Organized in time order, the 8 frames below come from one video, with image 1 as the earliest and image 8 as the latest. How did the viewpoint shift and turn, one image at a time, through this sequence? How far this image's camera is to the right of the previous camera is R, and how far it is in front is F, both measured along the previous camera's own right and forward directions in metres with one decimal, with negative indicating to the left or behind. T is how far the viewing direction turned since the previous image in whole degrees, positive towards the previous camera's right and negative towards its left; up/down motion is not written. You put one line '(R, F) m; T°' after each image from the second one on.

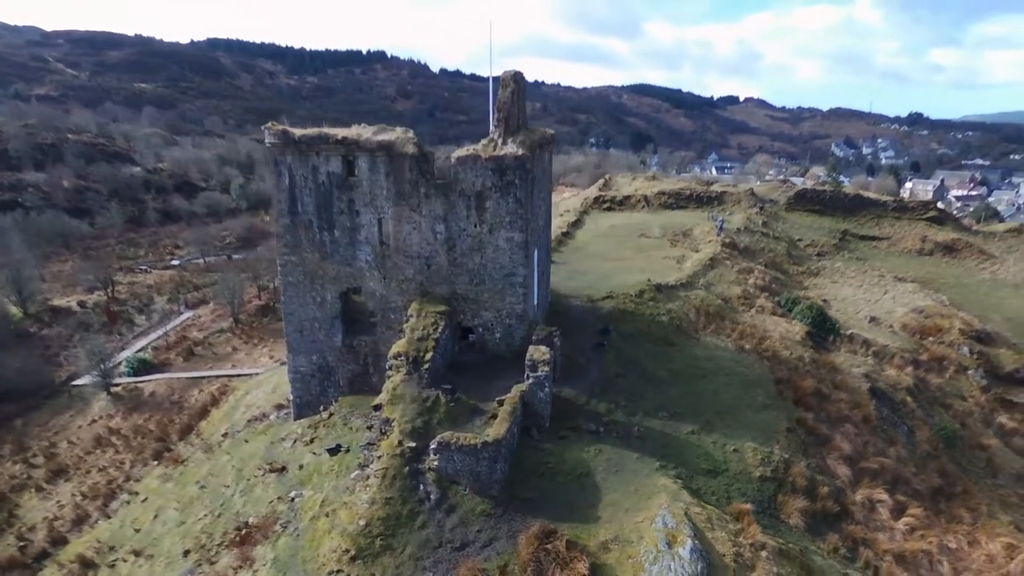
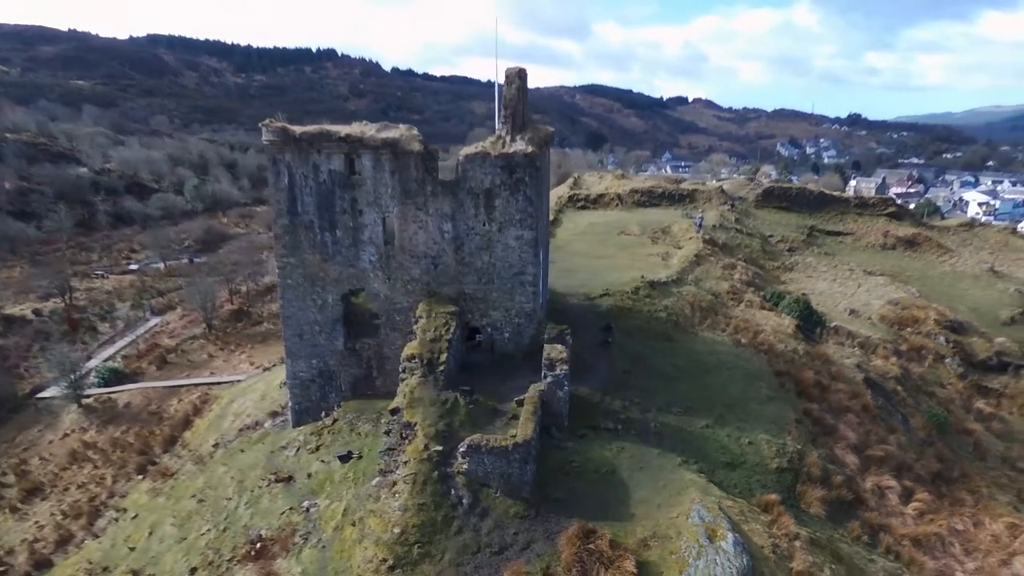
(-1.2, +0.2) m; +4°
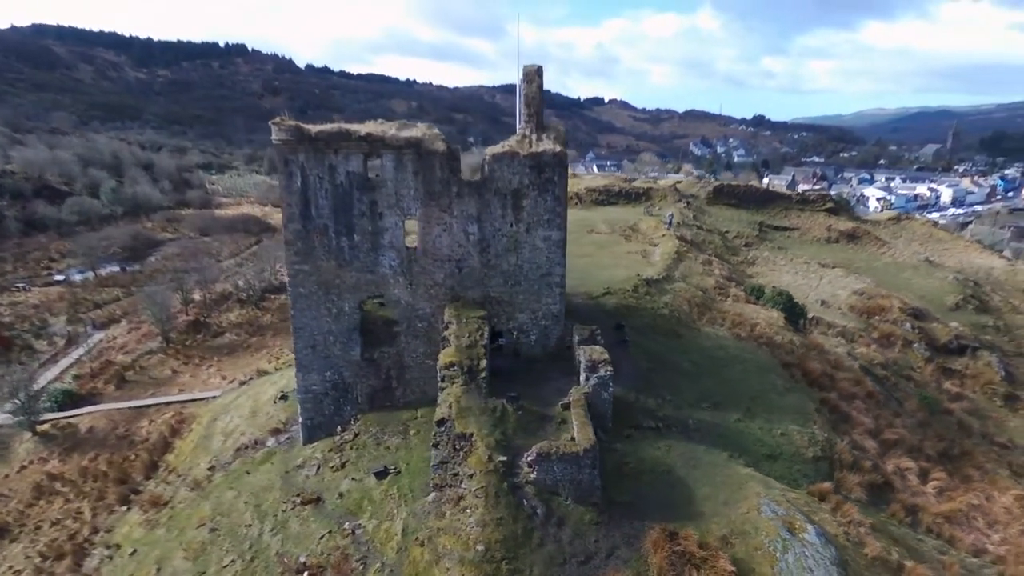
(-2.4, +0.4) m; +7°
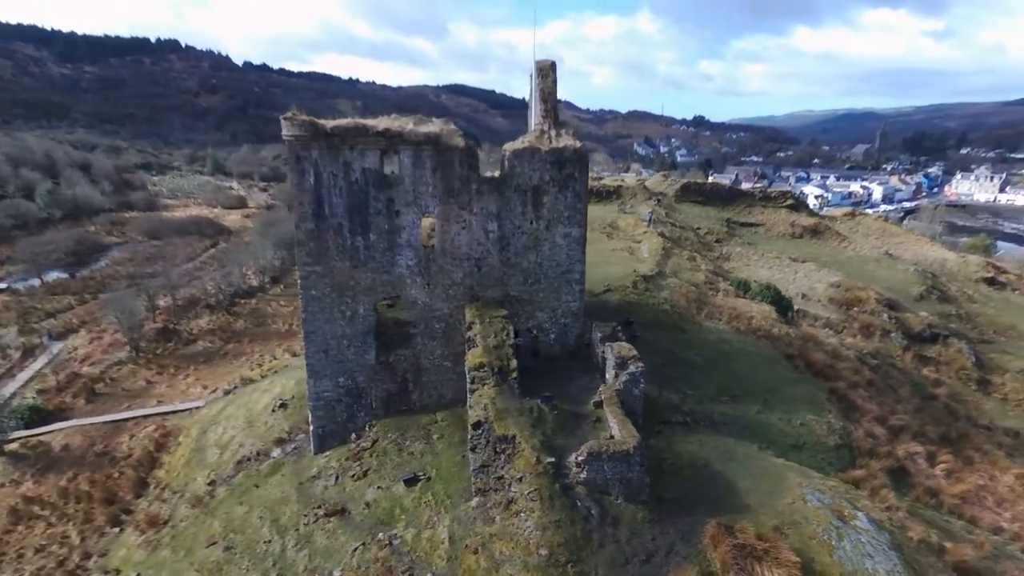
(-1.6, +0.3) m; +5°
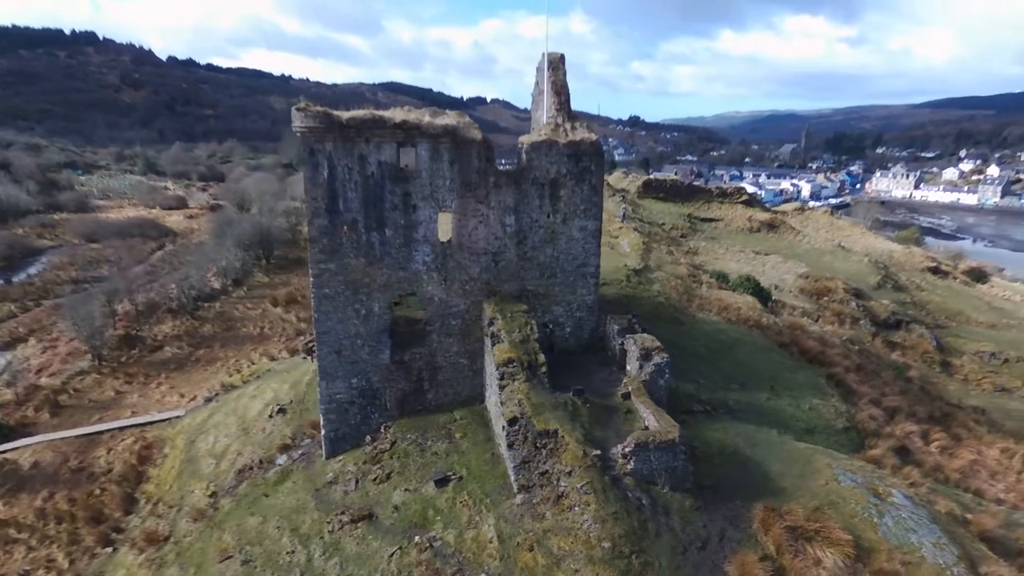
(-1.7, +0.2) m; +5°
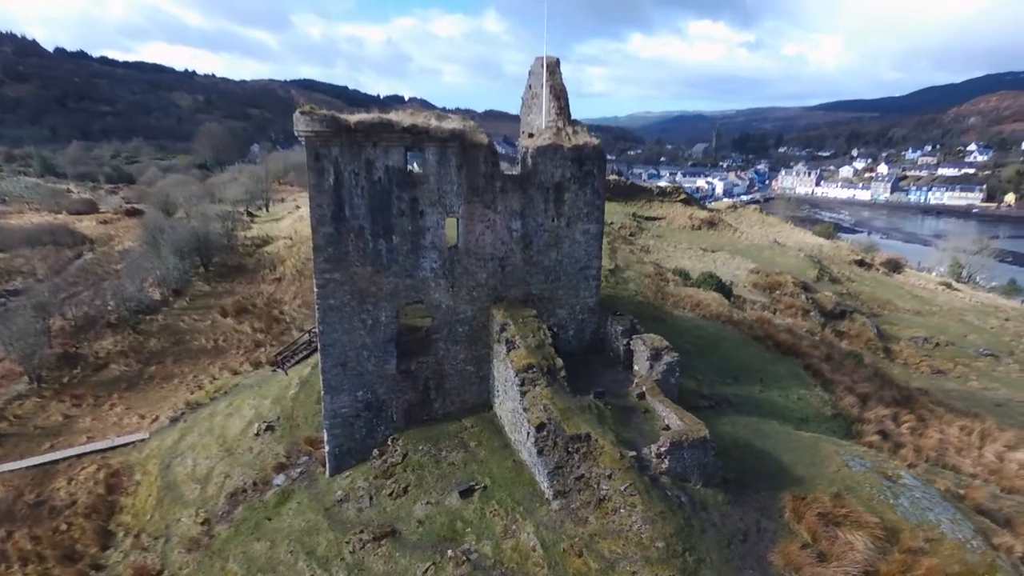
(-1.8, +0.2) m; +7°
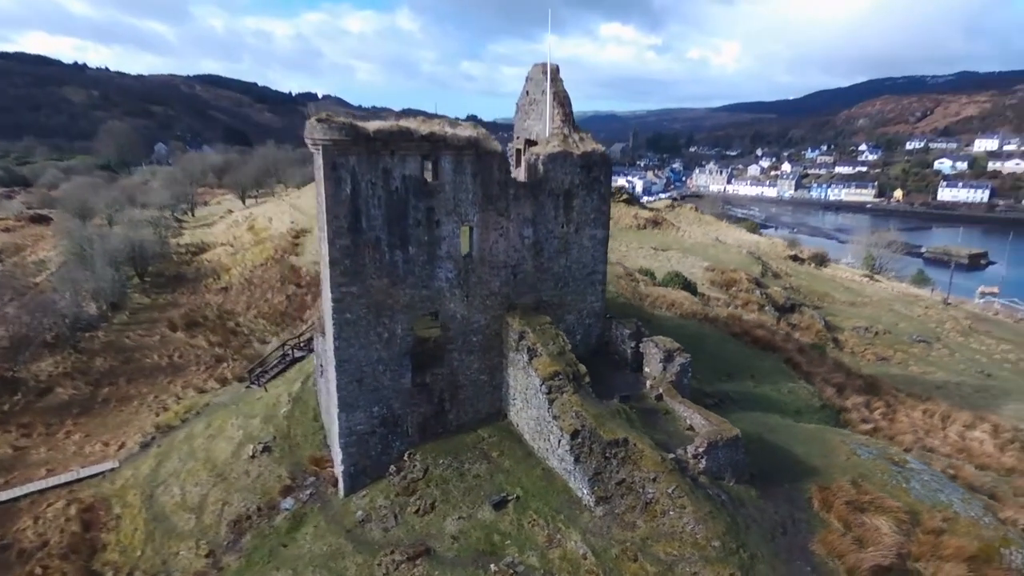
(-1.9, +0.2) m; +7°
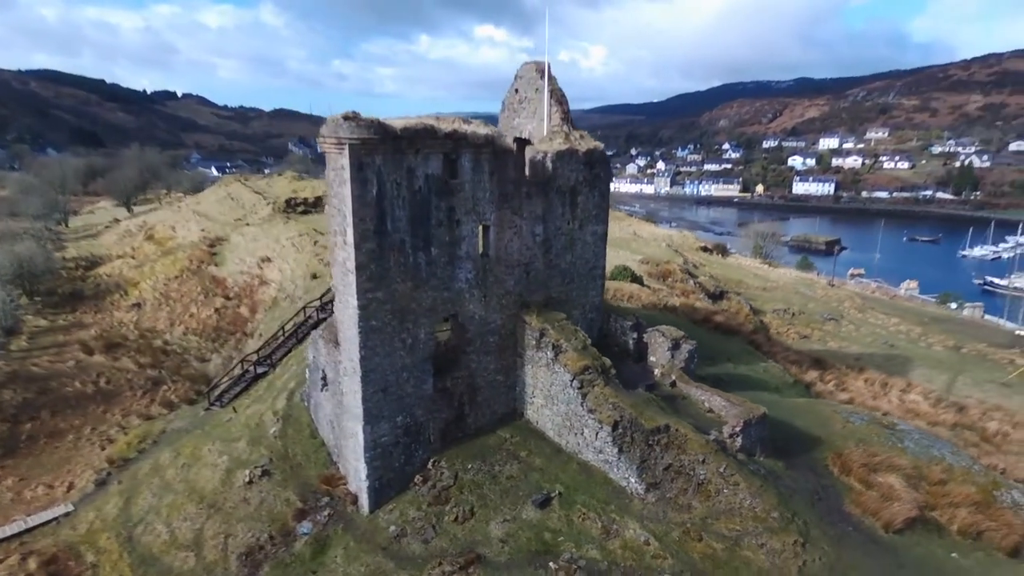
(-2.7, +0.3) m; +10°
